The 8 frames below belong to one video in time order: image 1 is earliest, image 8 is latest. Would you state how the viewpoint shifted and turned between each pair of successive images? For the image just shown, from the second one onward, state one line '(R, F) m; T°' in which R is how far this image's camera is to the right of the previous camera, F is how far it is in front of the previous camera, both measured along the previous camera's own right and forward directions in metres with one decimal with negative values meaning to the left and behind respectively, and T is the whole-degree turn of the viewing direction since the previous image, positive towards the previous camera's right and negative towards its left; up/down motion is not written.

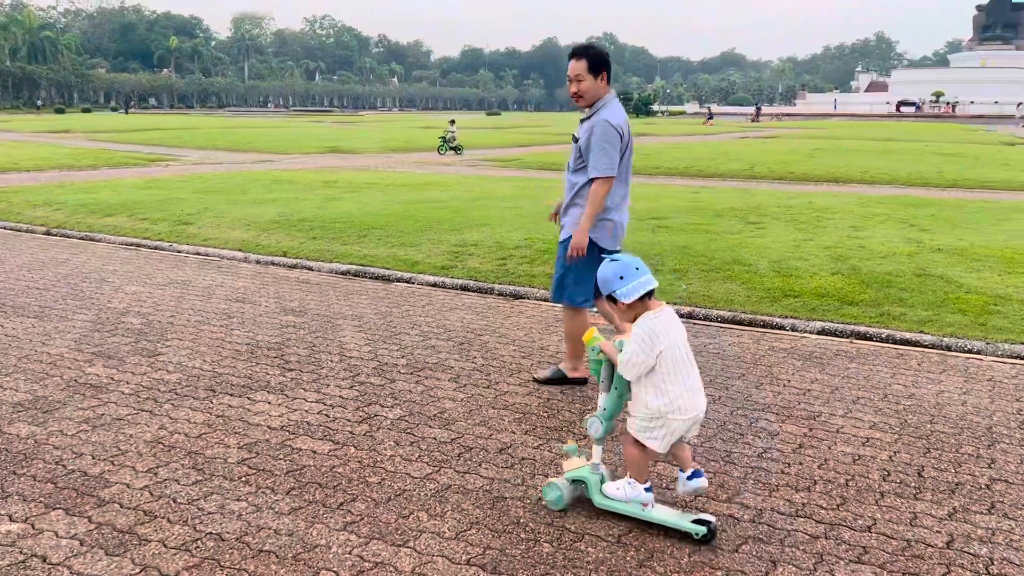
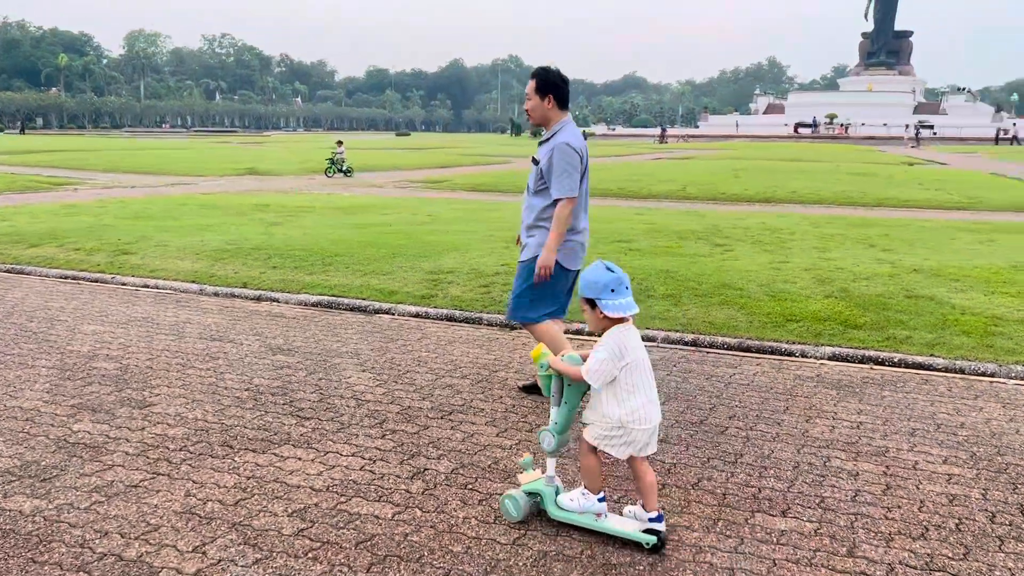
(-0.6, +0.3) m; +6°
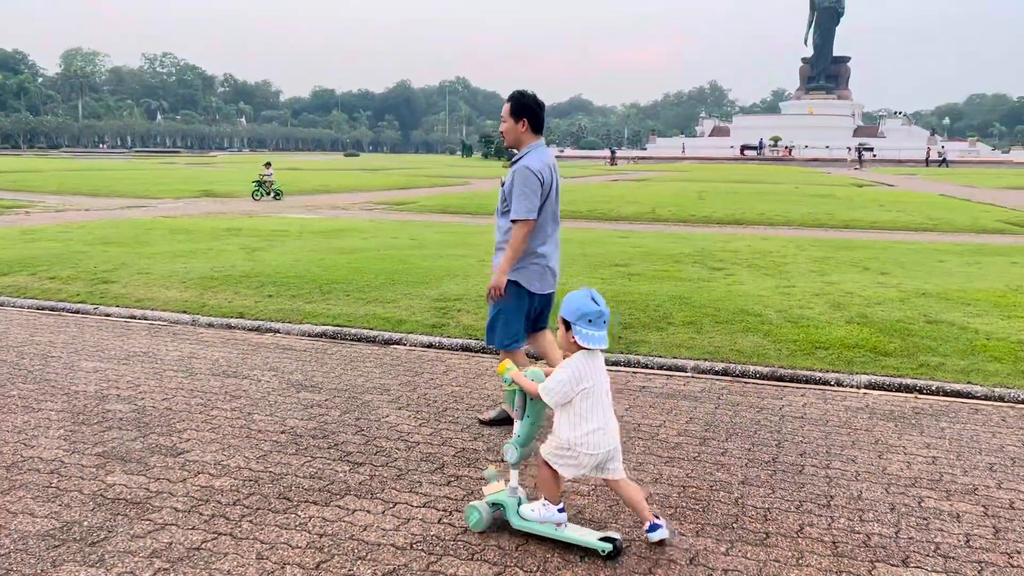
(-0.5, +0.2) m; +3°
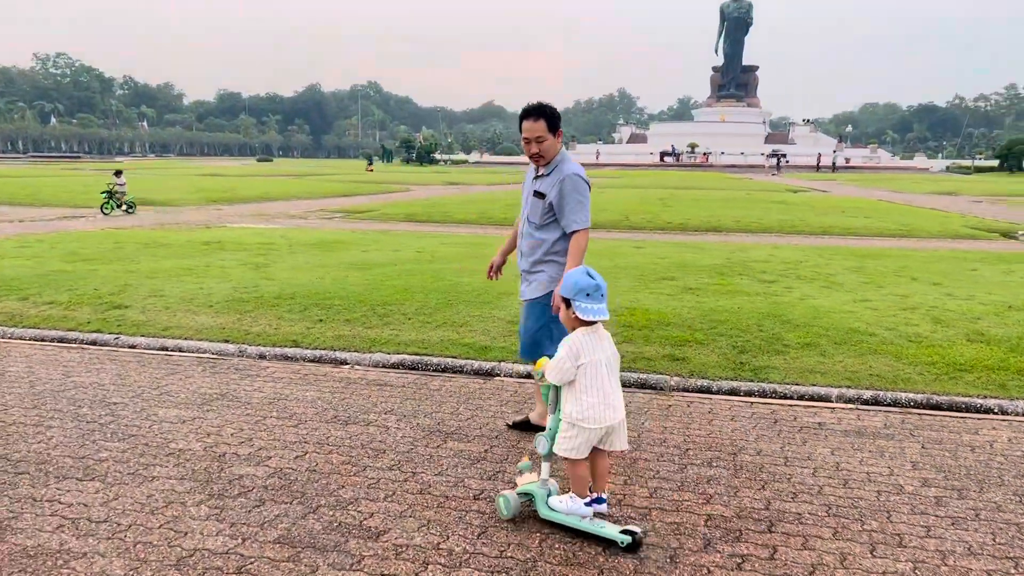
(-1.2, +0.7) m; +6°
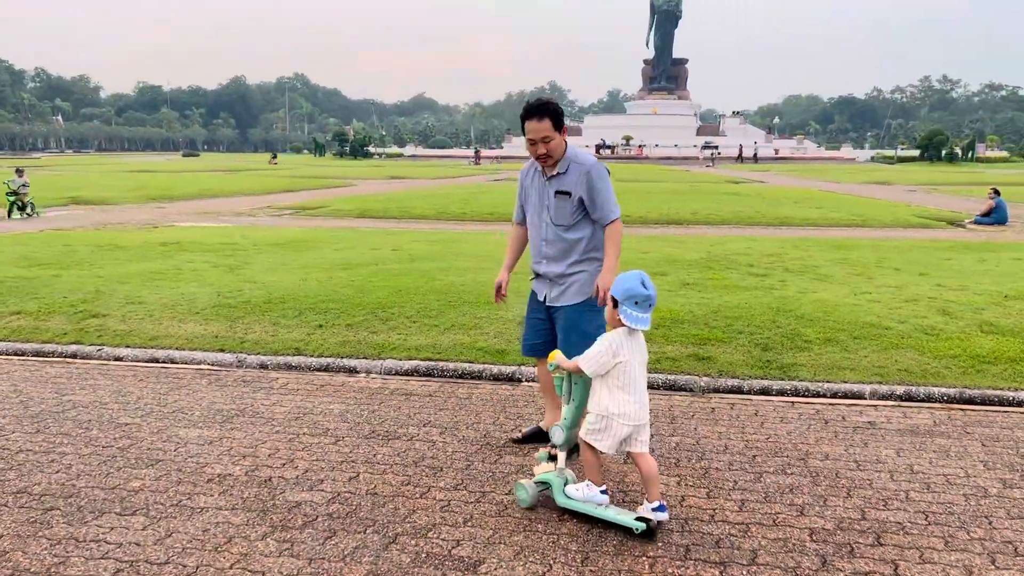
(-0.5, +0.2) m; +4°
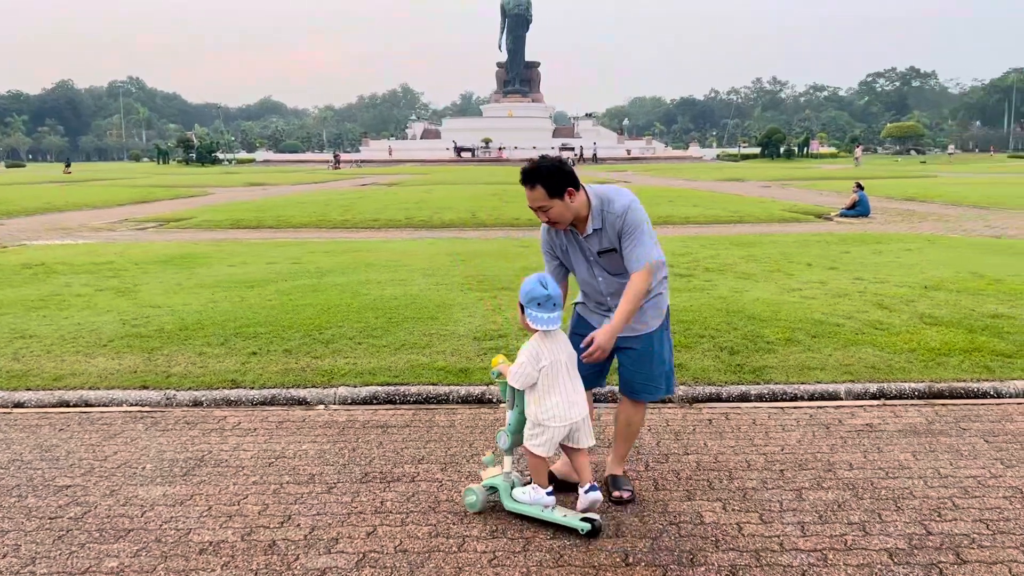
(-0.6, +0.4) m; +9°
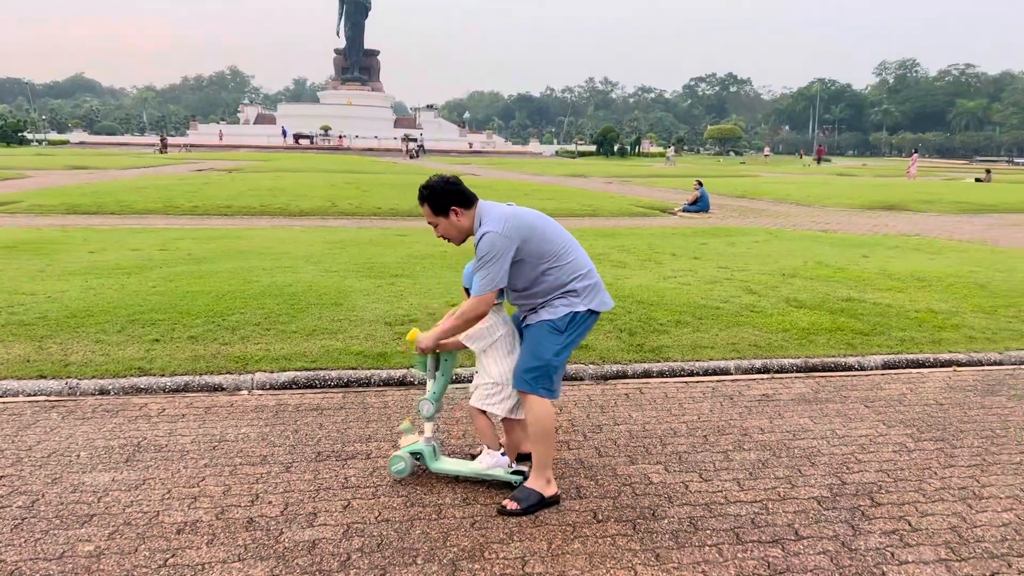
(-0.5, -0.1) m; +11°
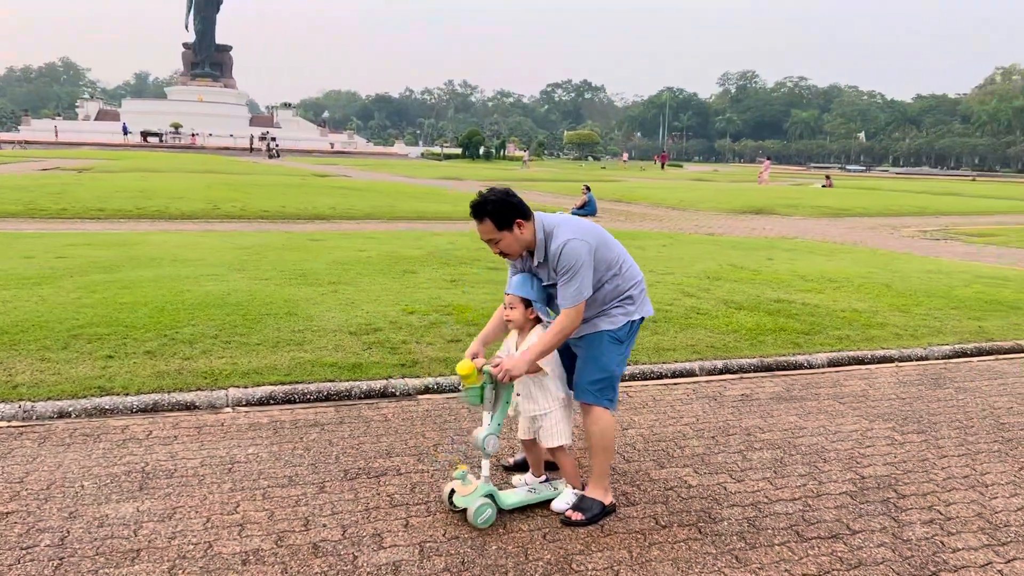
(-0.7, +0.1) m; +9°
